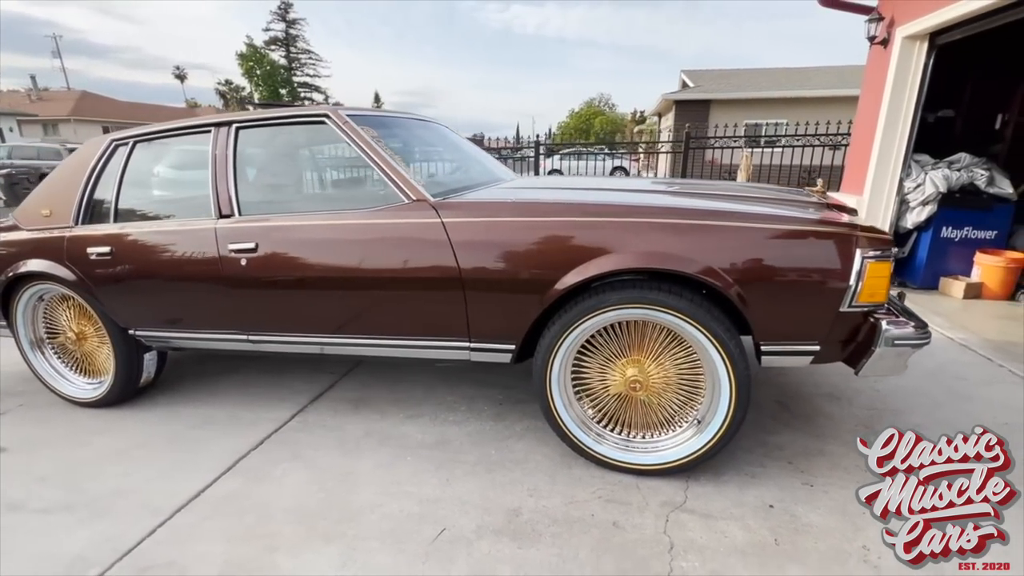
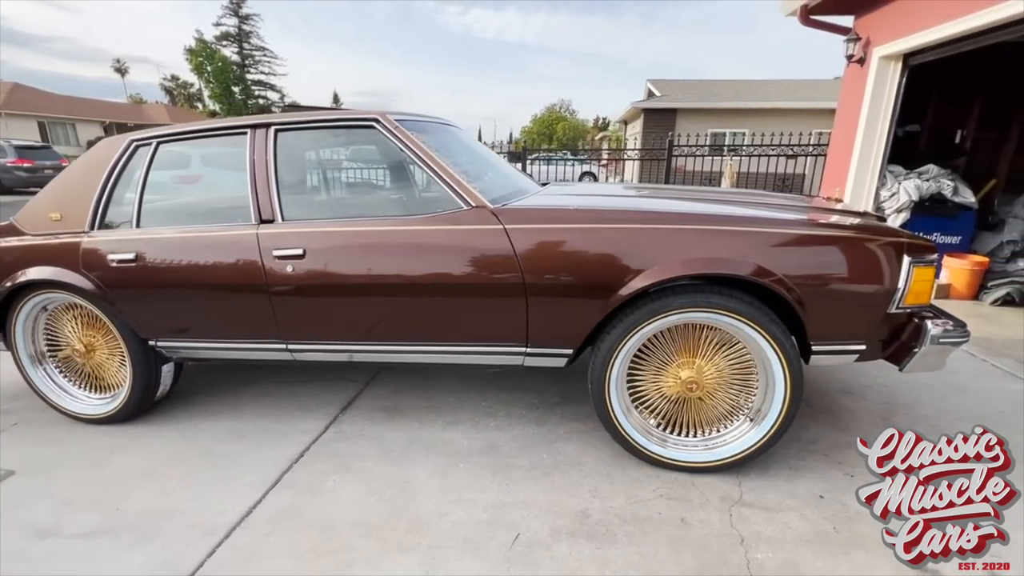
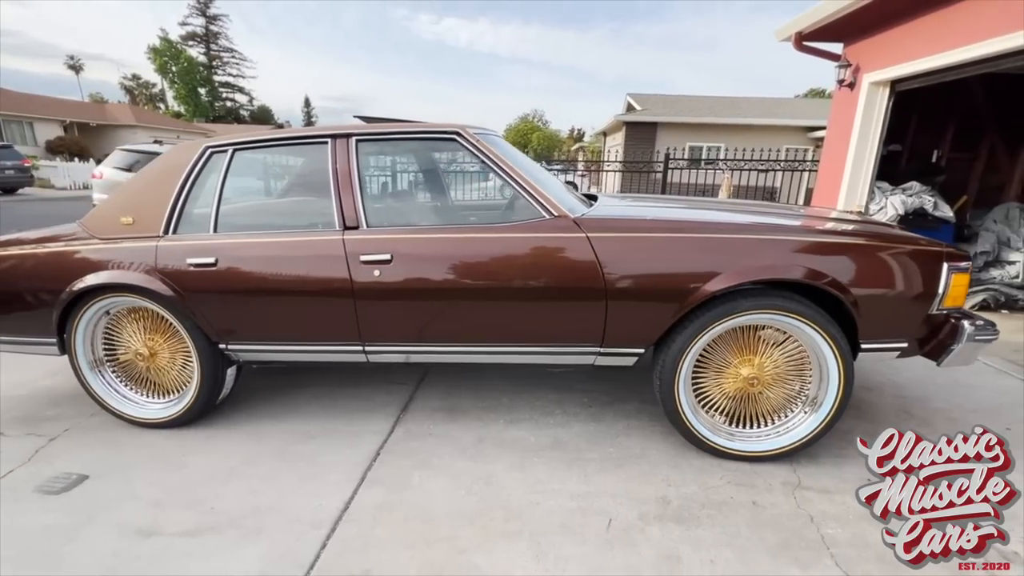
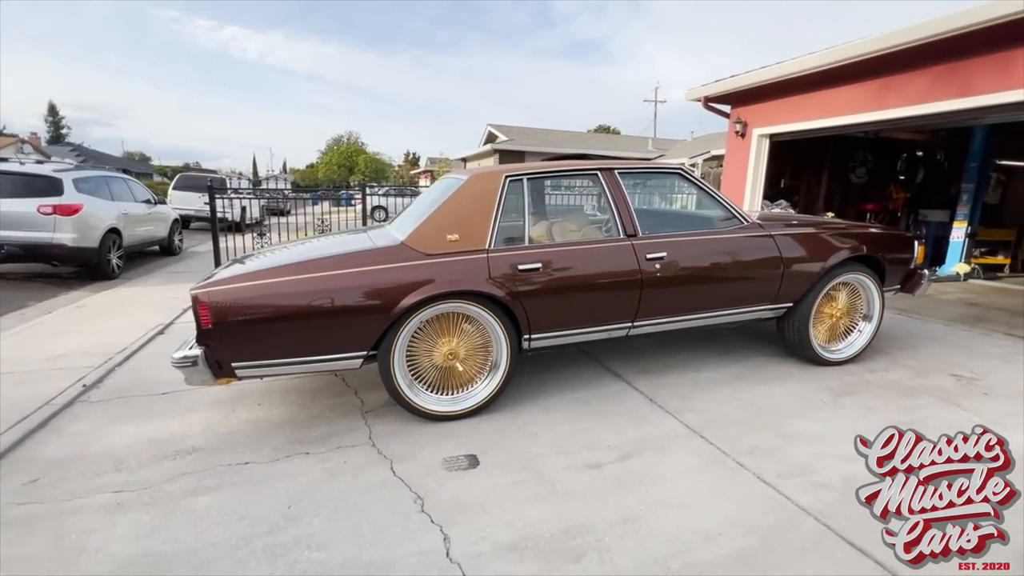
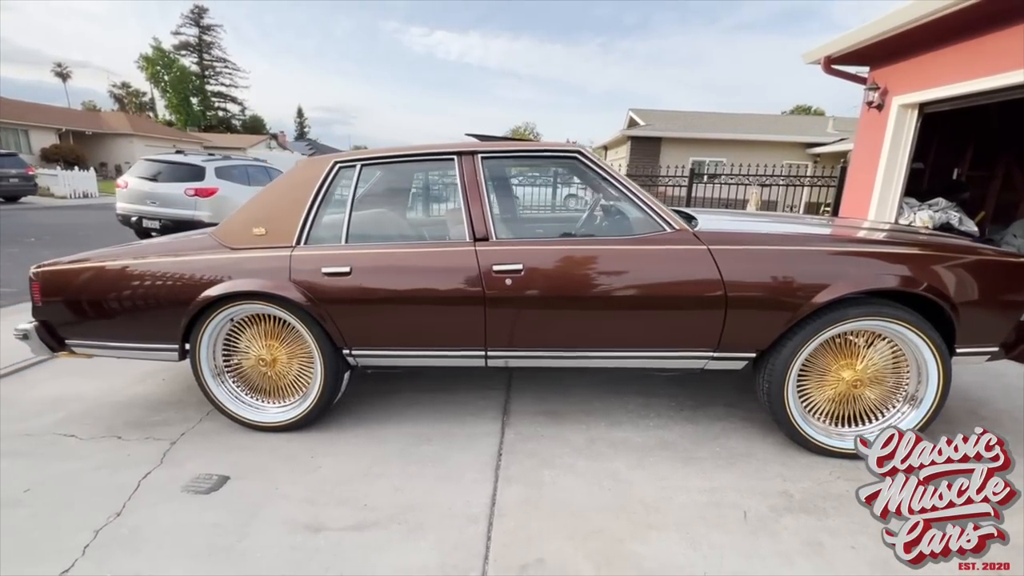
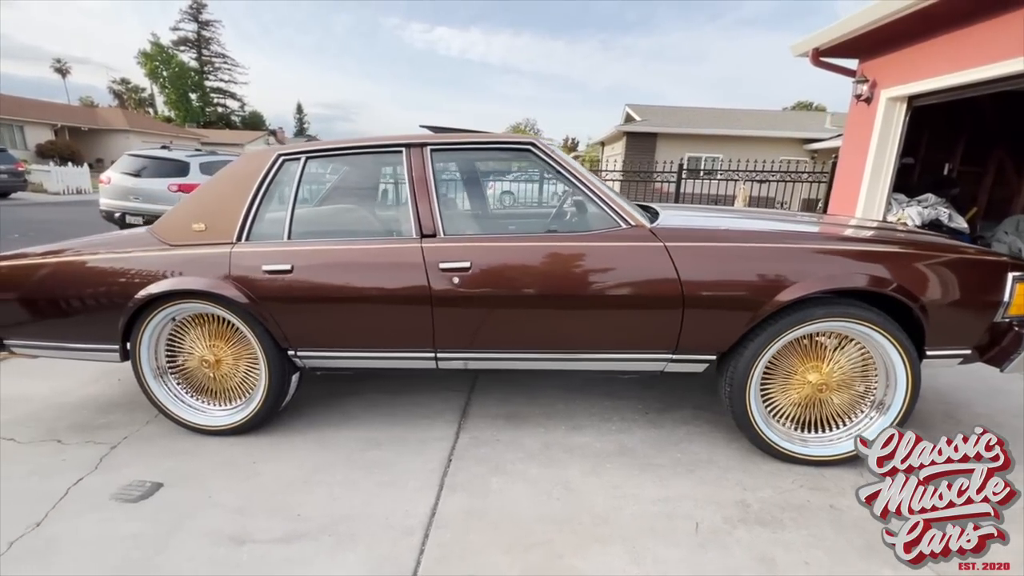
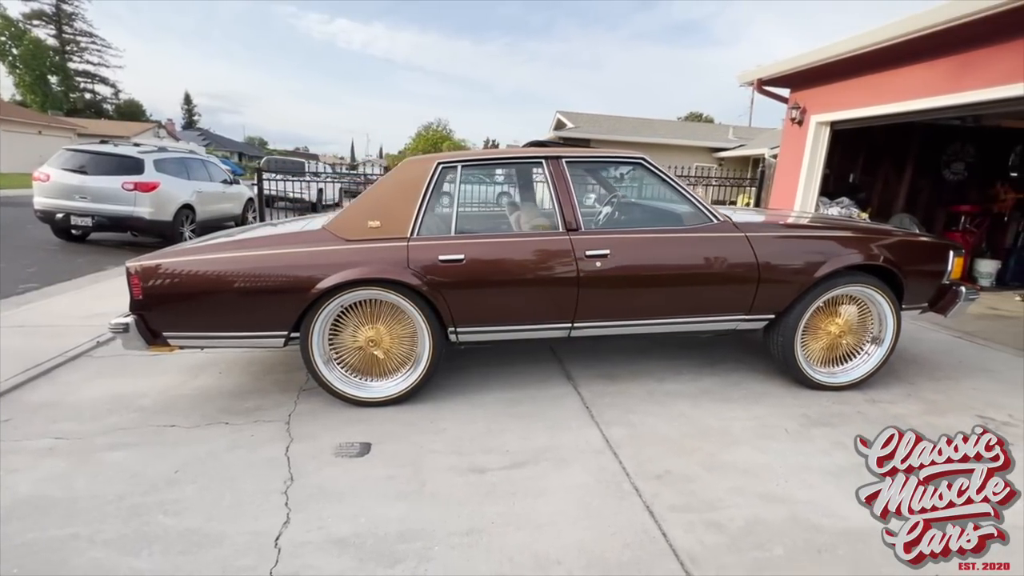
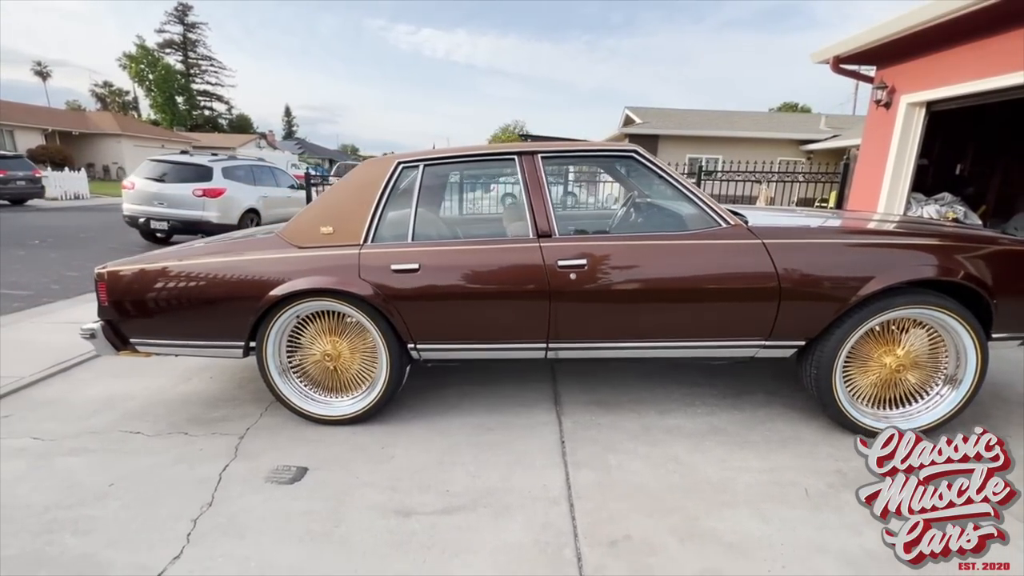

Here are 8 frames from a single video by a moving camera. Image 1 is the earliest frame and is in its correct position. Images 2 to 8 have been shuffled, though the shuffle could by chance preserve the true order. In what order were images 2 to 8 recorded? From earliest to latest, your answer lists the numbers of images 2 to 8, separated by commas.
2, 3, 6, 5, 8, 7, 4
